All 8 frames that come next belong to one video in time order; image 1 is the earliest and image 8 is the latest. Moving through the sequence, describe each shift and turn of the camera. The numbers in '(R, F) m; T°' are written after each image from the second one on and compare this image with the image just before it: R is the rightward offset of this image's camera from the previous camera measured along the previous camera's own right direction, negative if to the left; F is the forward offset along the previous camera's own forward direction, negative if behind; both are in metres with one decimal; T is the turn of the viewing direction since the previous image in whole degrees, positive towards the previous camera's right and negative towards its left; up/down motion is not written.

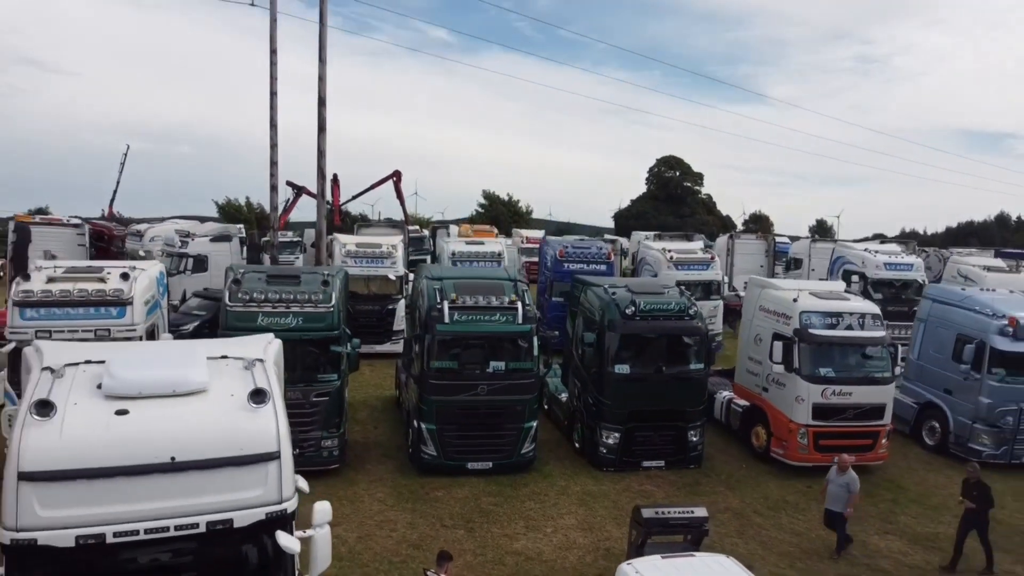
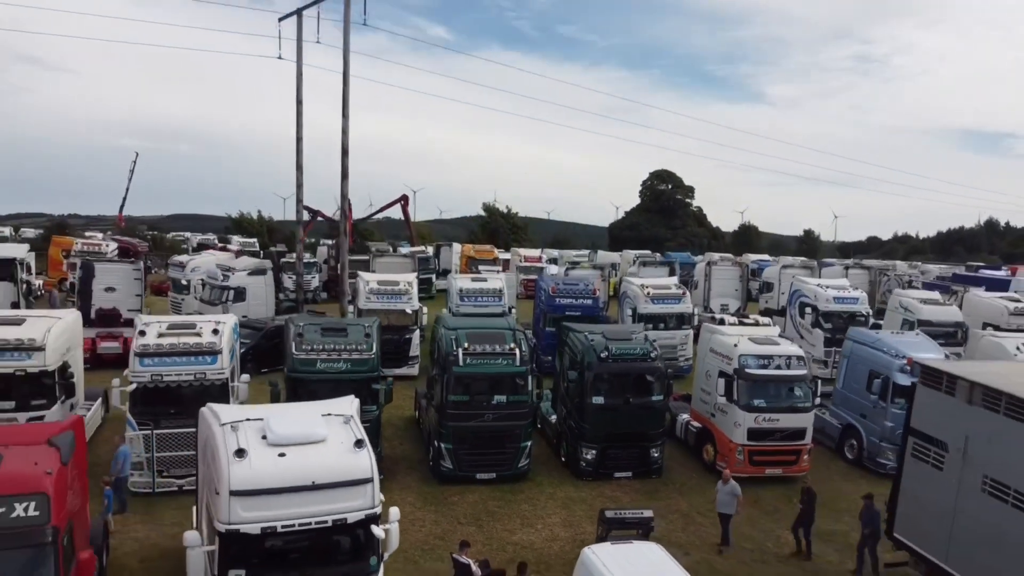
(0.0, -1.9) m; 0°
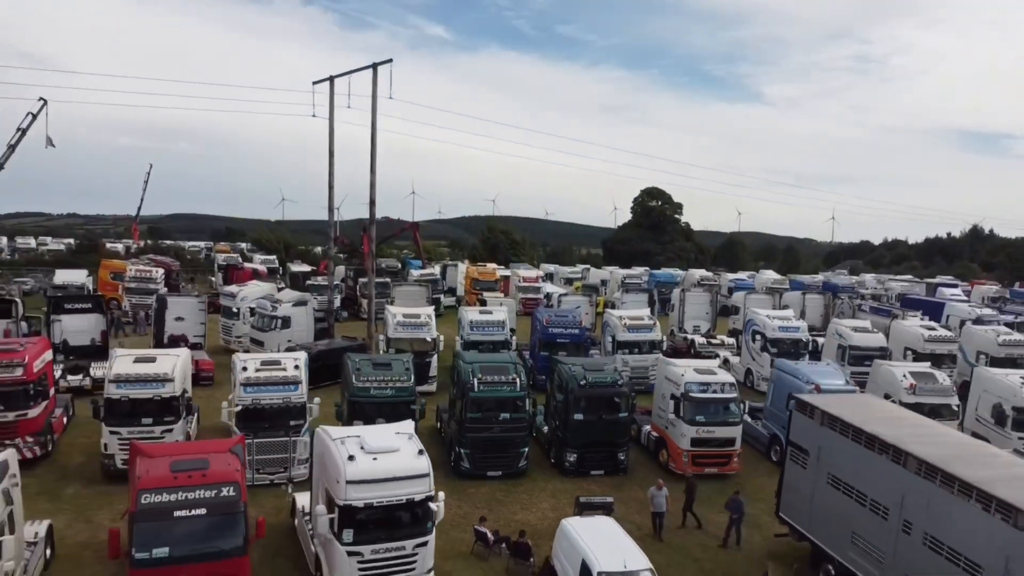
(-0.1, -3.0) m; 0°
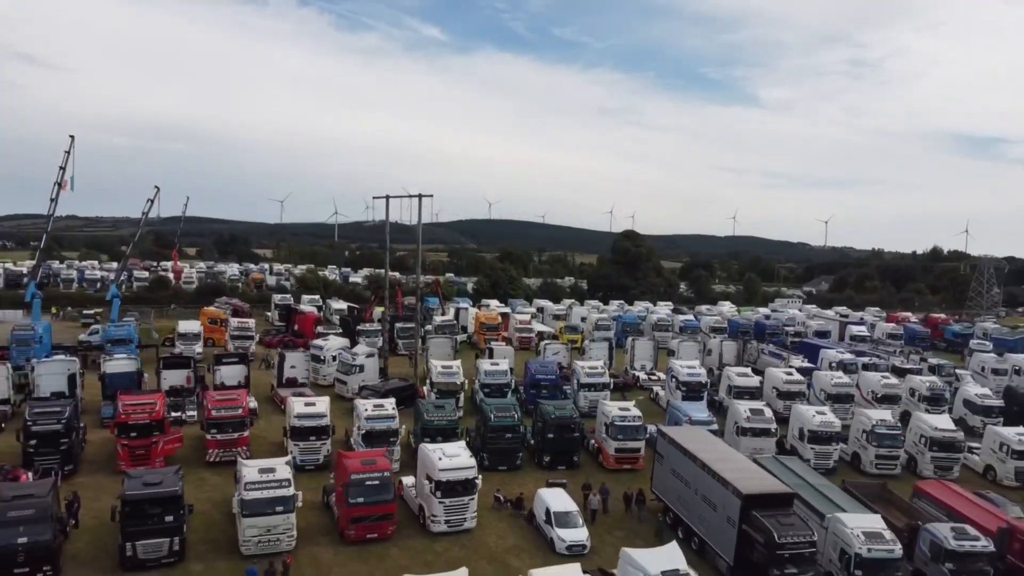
(-0.1, -9.0) m; 0°
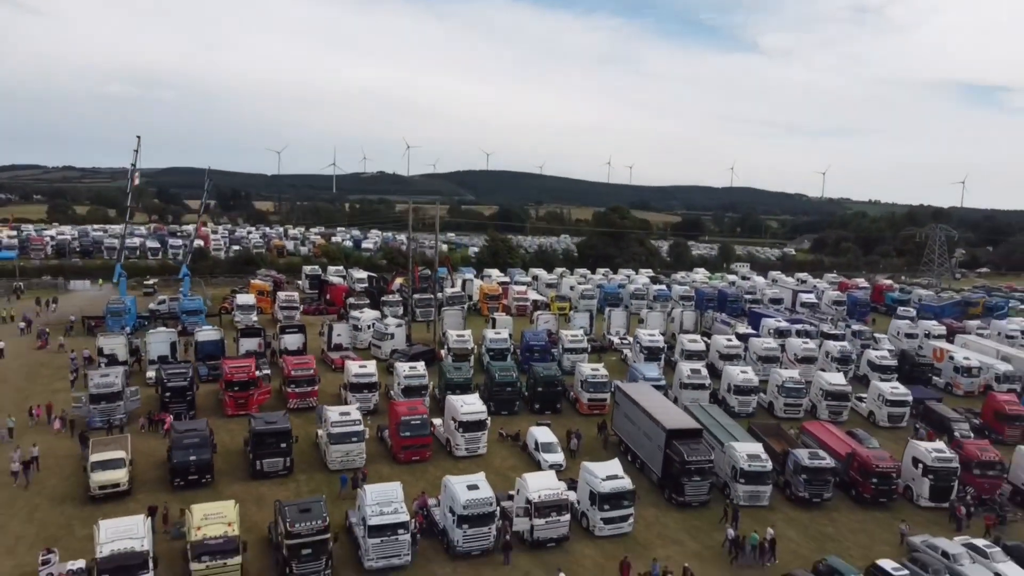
(-0.1, -7.0) m; 0°
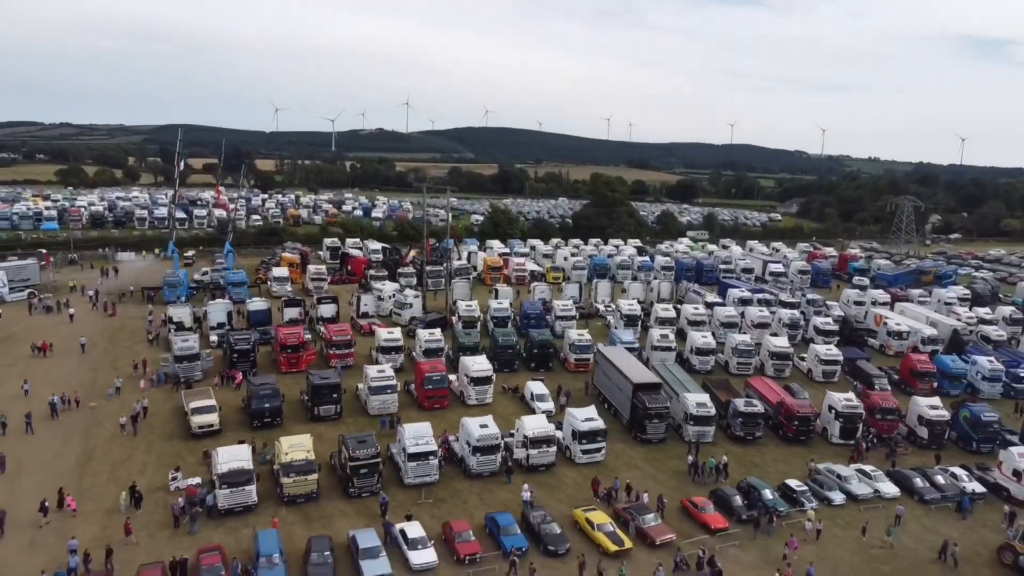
(-0.1, -6.0) m; 0°
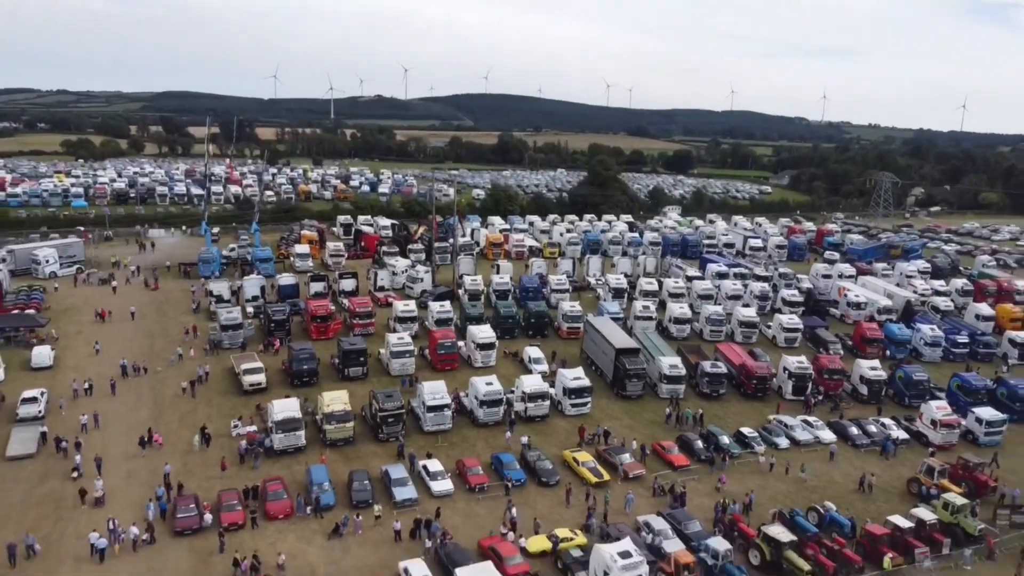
(0.0, -4.8) m; 0°
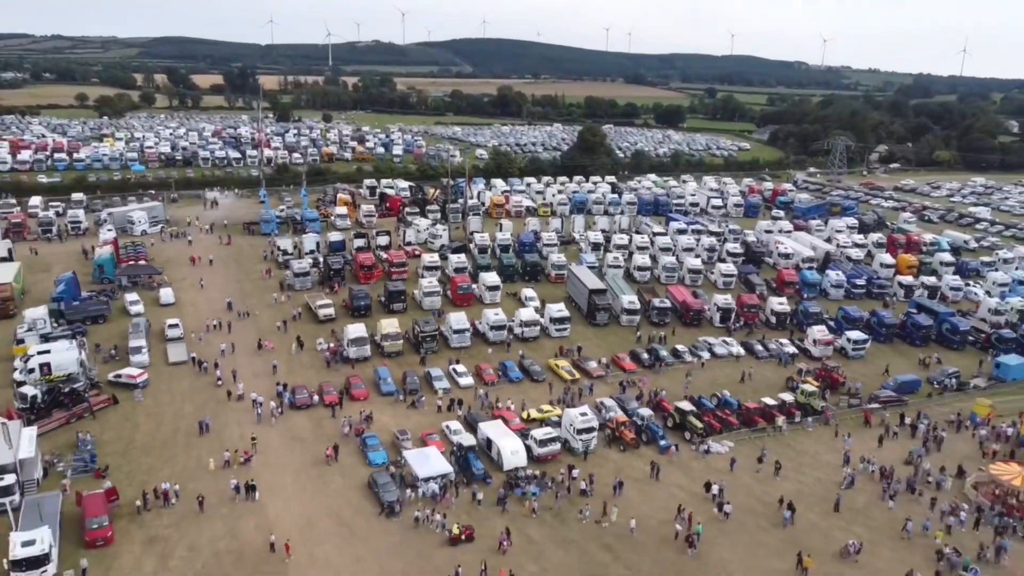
(-0.1, -11.8) m; 0°
